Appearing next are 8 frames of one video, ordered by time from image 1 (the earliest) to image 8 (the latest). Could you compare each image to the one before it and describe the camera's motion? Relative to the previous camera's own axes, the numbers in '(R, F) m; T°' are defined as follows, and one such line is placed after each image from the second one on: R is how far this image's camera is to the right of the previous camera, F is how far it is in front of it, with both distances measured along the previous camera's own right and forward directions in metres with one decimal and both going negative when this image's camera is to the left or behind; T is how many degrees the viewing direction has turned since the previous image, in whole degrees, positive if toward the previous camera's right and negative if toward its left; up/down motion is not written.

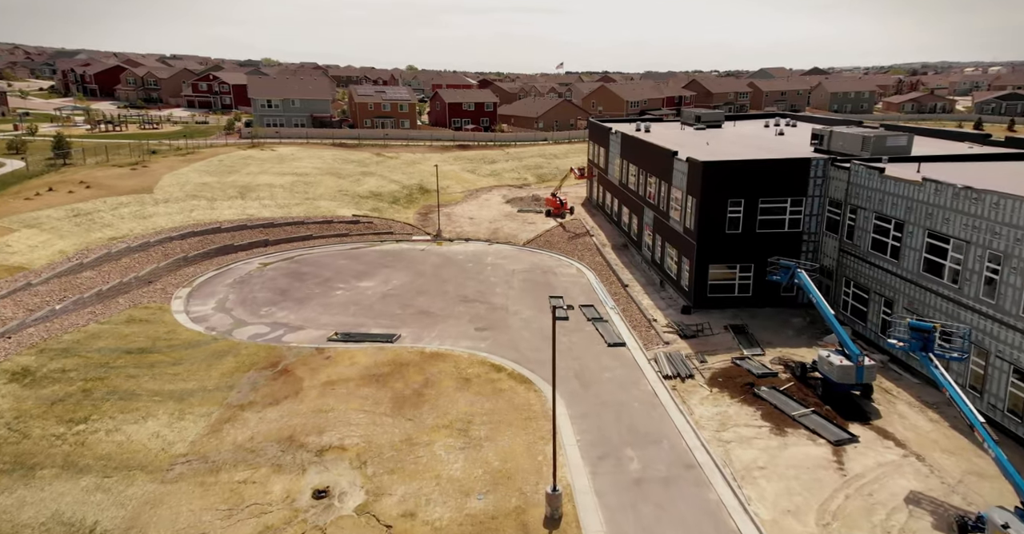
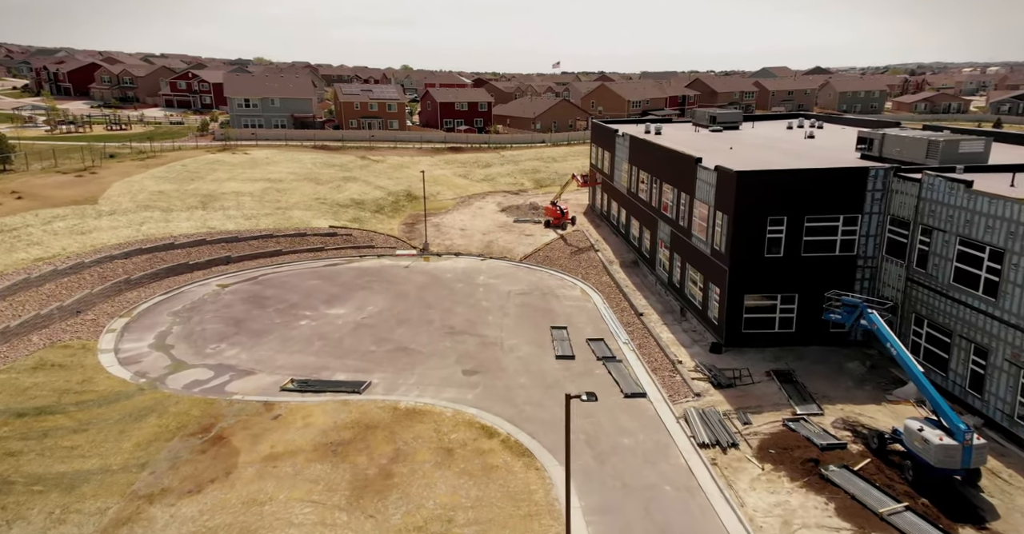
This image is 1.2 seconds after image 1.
(+0.1, +5.2) m; 0°
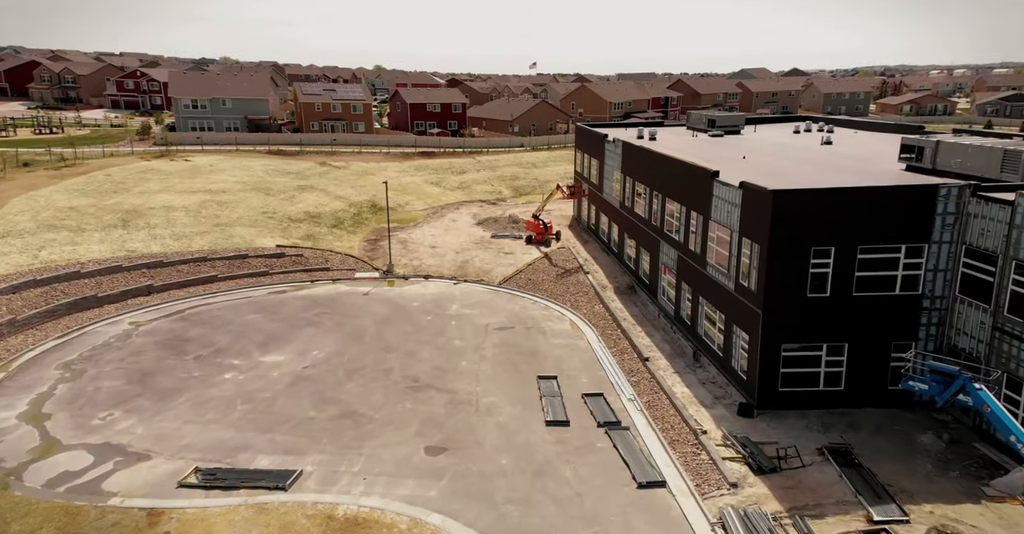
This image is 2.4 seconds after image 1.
(0.0, +5.7) m; +2°
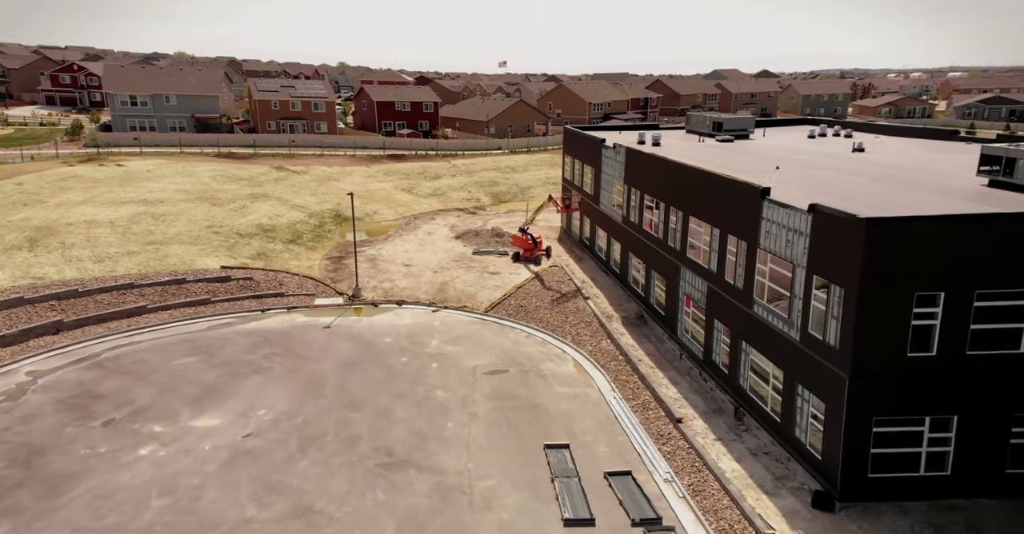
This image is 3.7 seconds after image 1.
(-1.0, +5.2) m; +3°
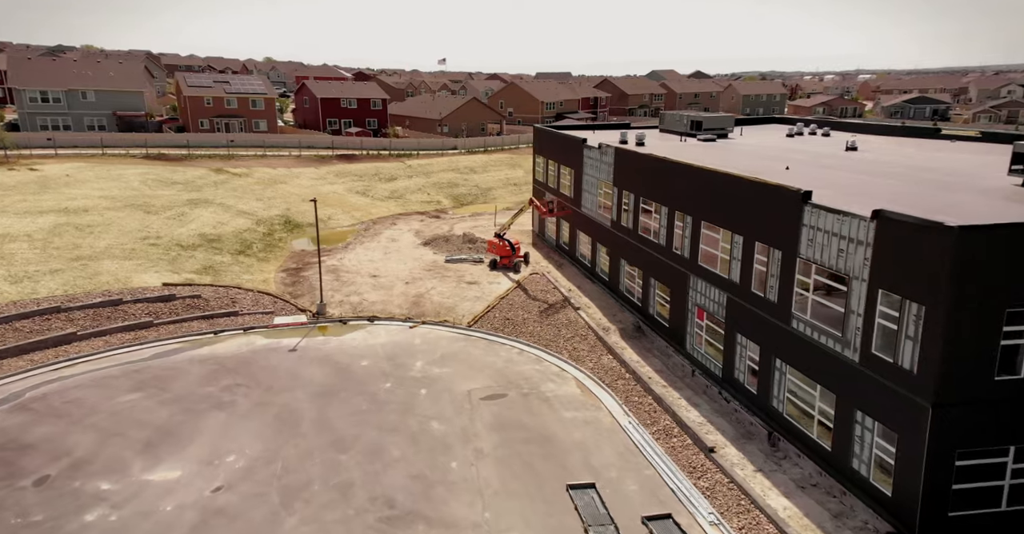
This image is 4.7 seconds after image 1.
(-2.0, +2.6) m; +5°
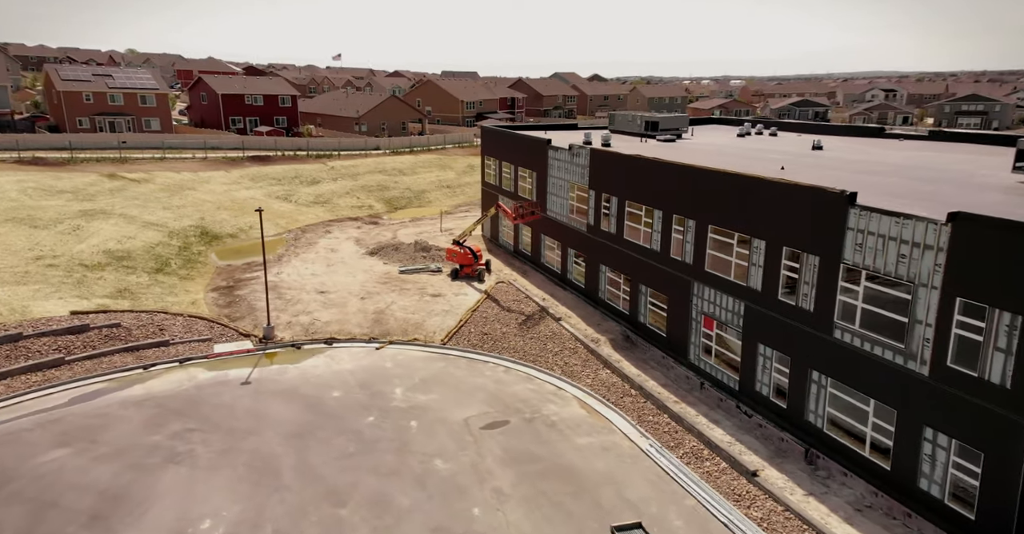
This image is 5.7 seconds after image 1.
(-3.1, +2.5) m; +9°
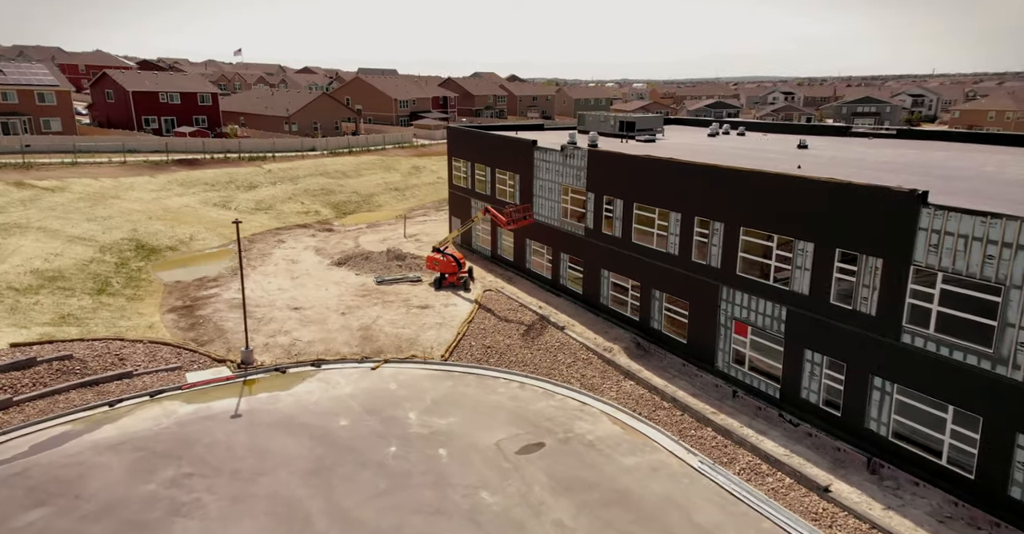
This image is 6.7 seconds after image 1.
(-3.4, +1.9) m; +7°
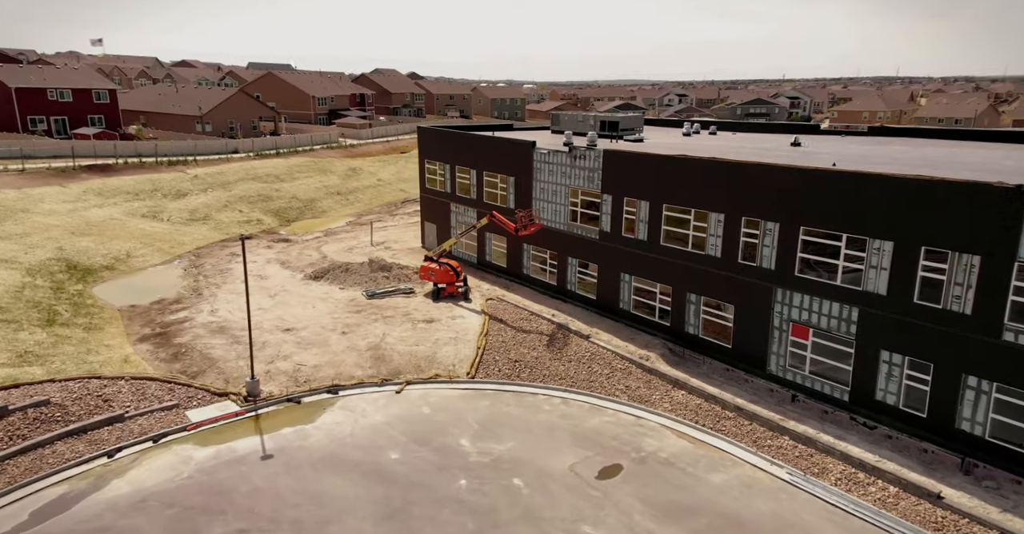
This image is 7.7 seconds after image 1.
(-4.6, +2.1) m; +9°
